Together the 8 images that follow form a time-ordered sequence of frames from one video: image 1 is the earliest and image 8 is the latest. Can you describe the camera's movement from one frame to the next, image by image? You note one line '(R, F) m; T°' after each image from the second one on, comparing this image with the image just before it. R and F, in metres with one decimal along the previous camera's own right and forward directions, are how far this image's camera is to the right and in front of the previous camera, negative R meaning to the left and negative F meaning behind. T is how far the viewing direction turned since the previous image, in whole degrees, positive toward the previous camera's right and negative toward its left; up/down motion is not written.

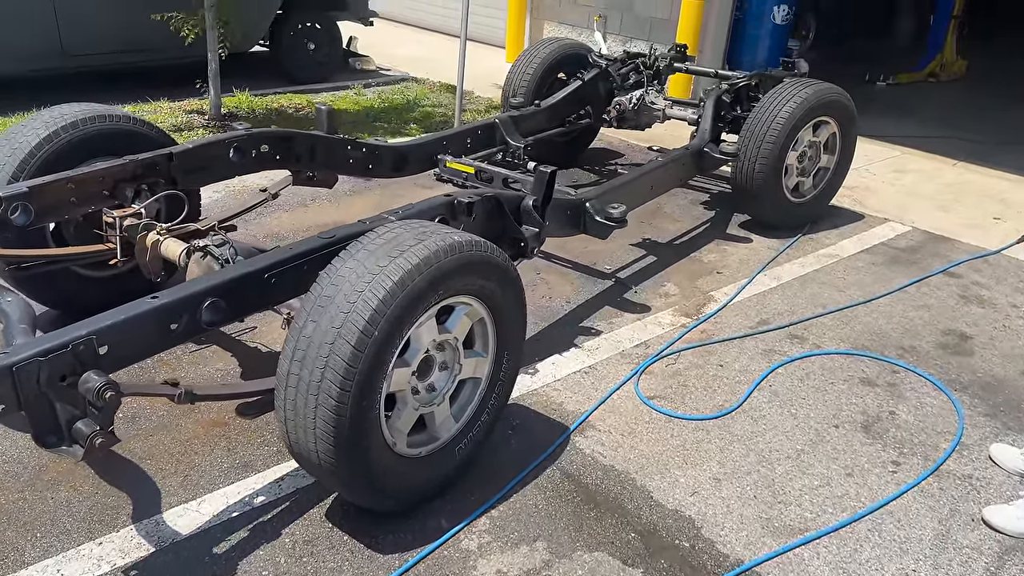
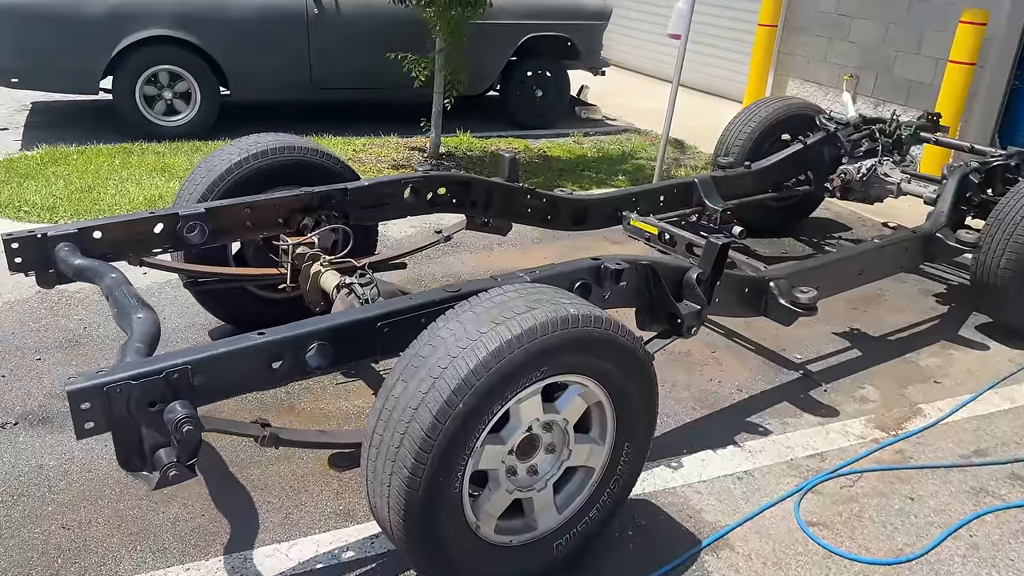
(+0.3, +0.3) m; -16°
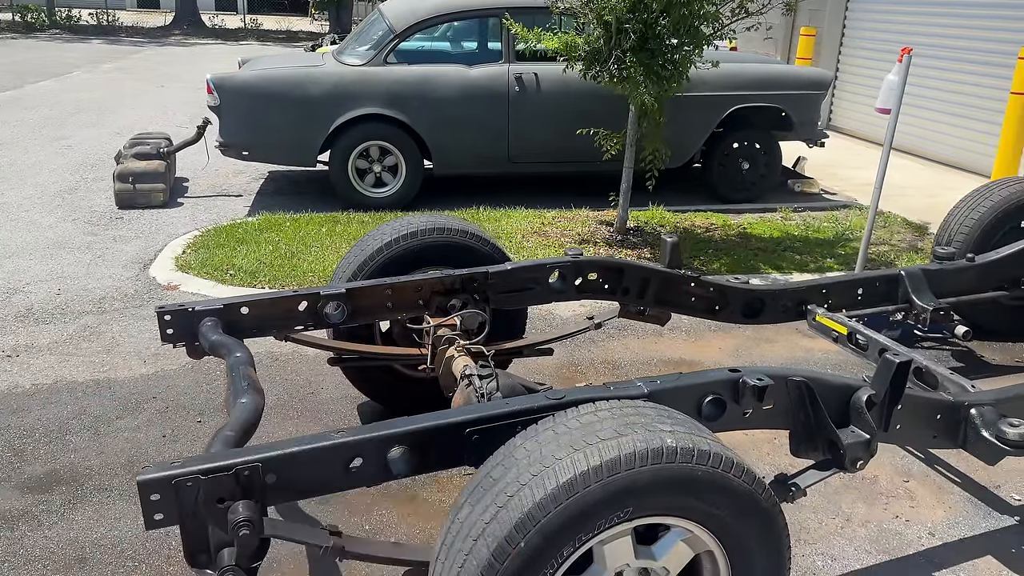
(+0.3, +0.3) m; -16°
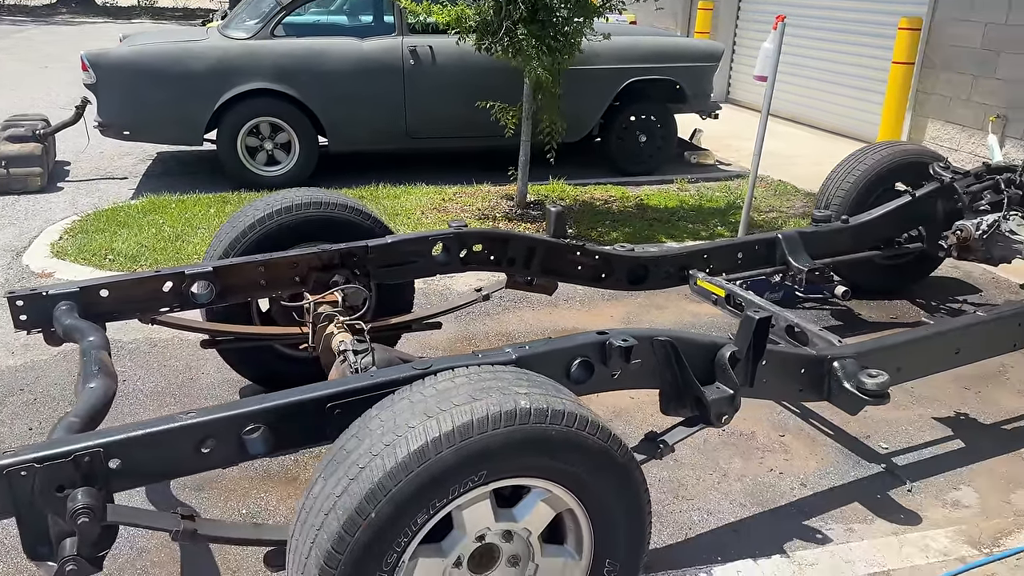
(+0.2, 0.0) m; +5°
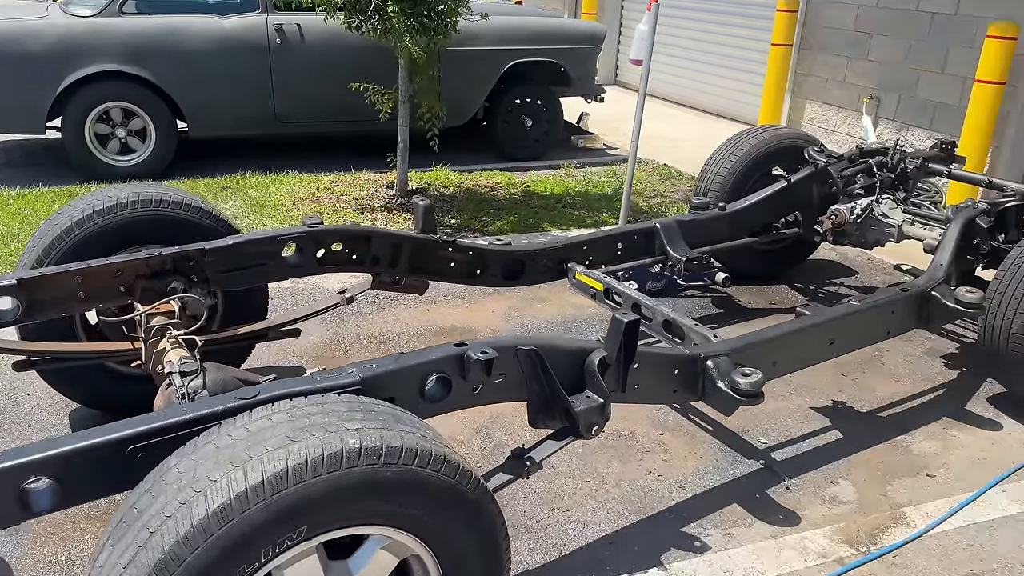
(+0.2, +0.2) m; +7°
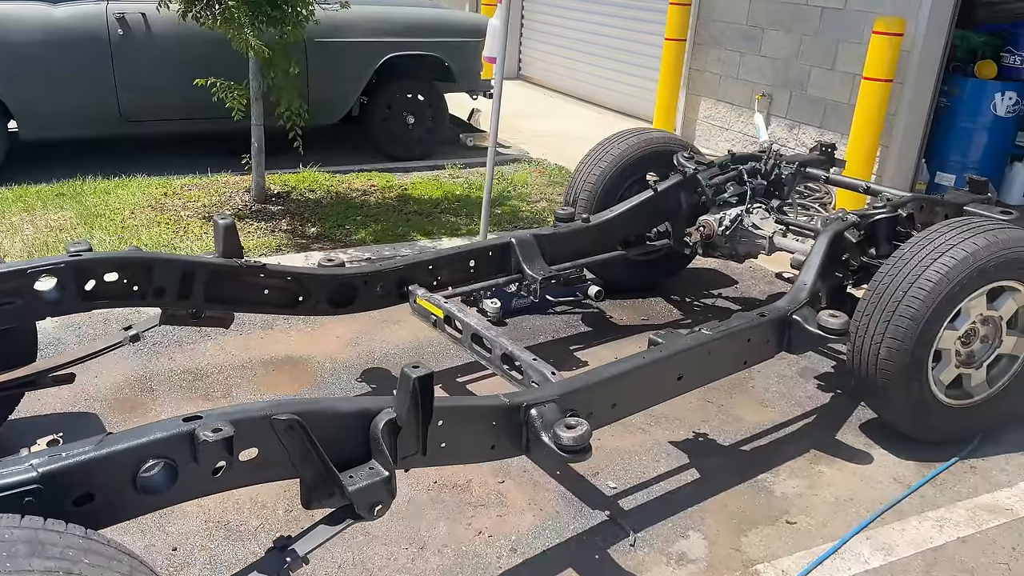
(+0.4, +0.4) m; +5°
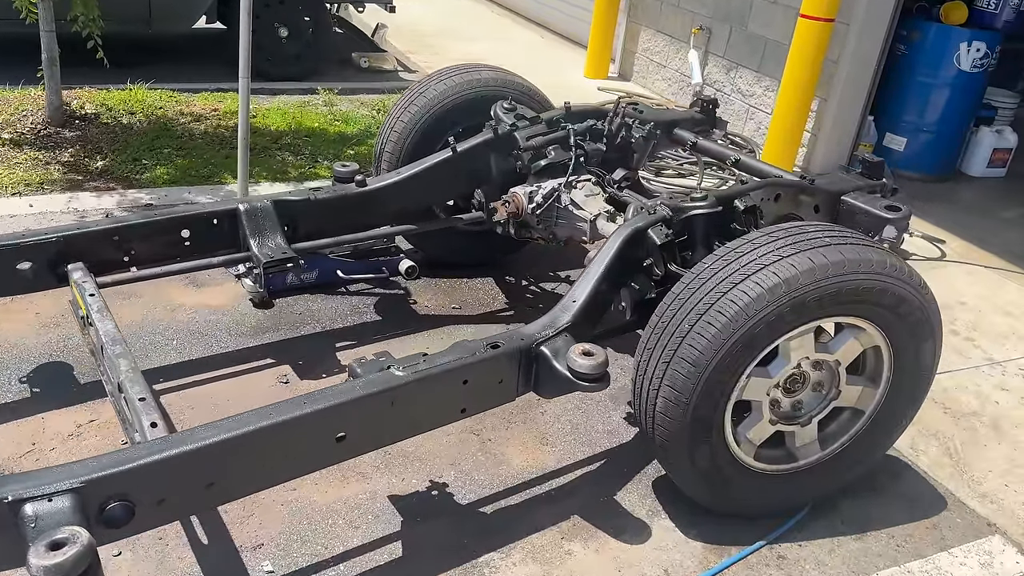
(+1.0, +0.9) m; -1°
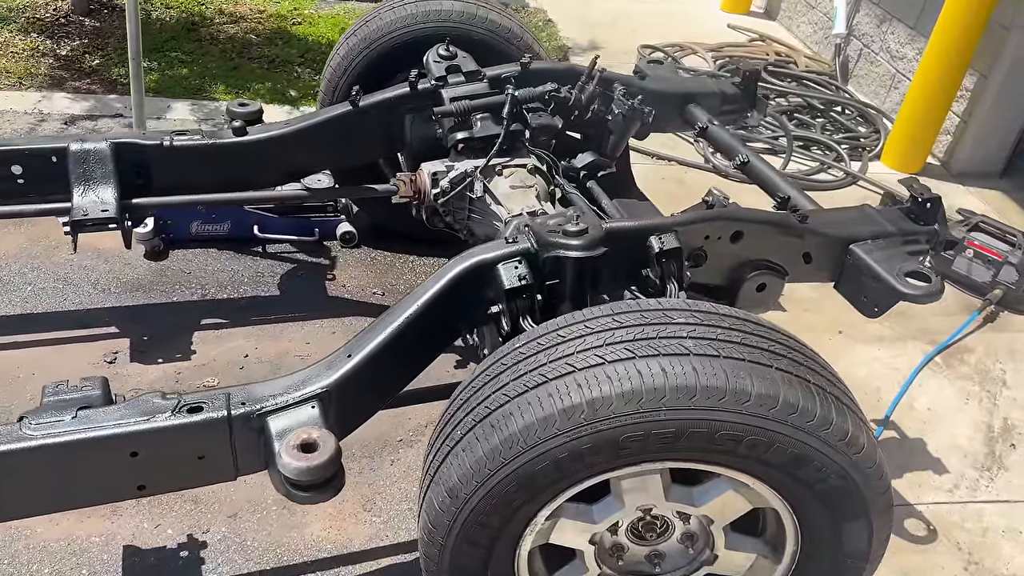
(+0.8, +0.8) m; -12°
